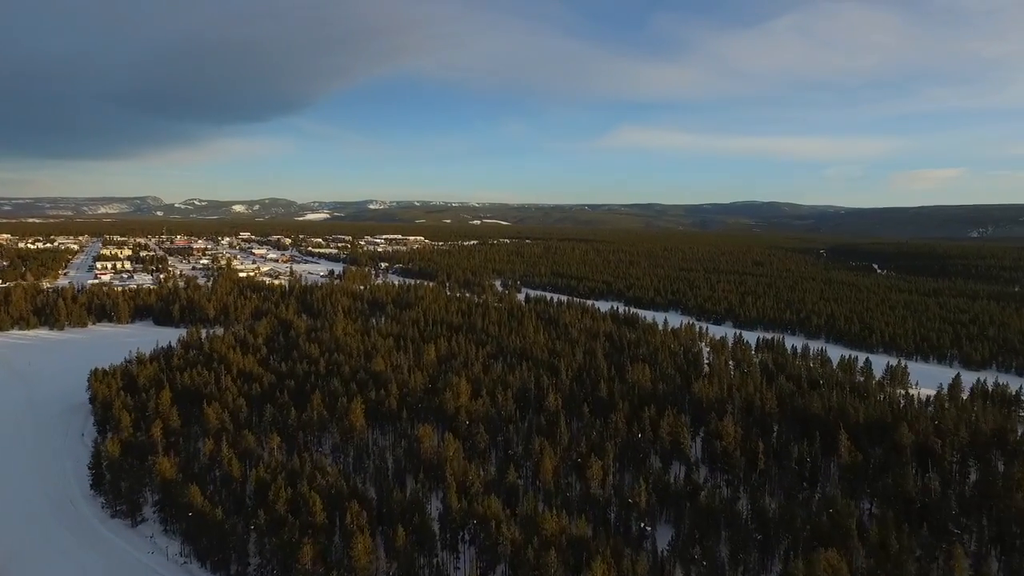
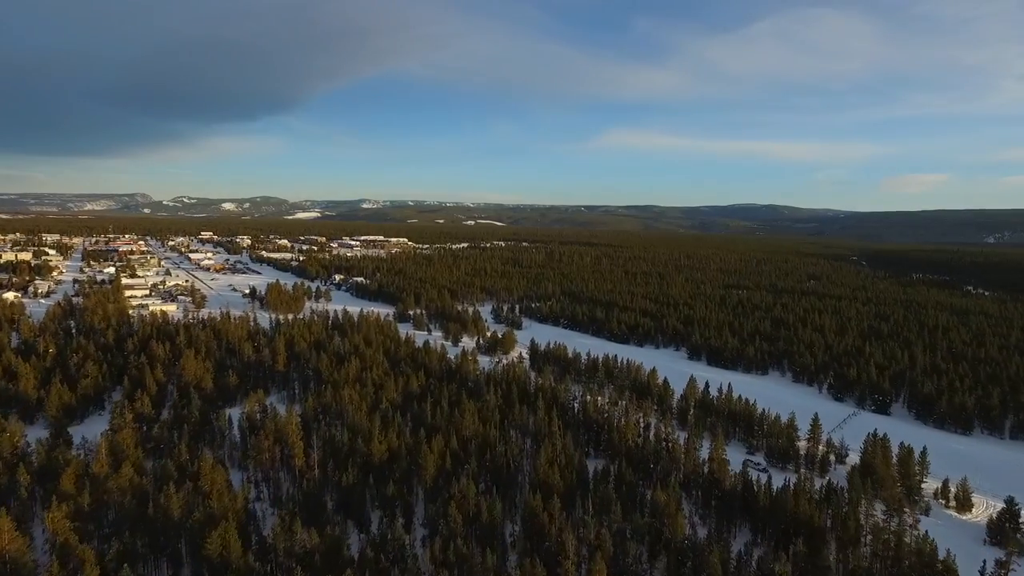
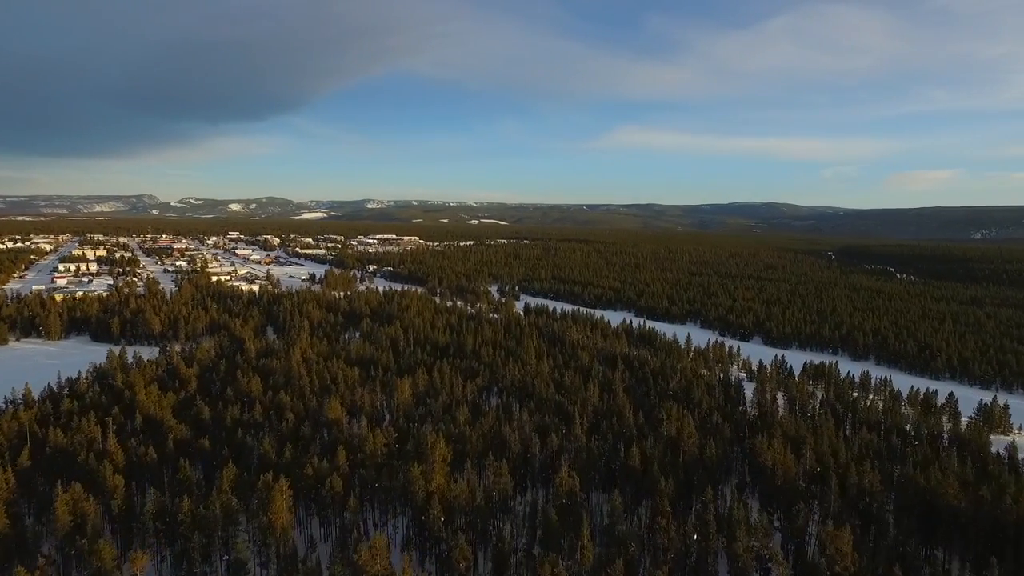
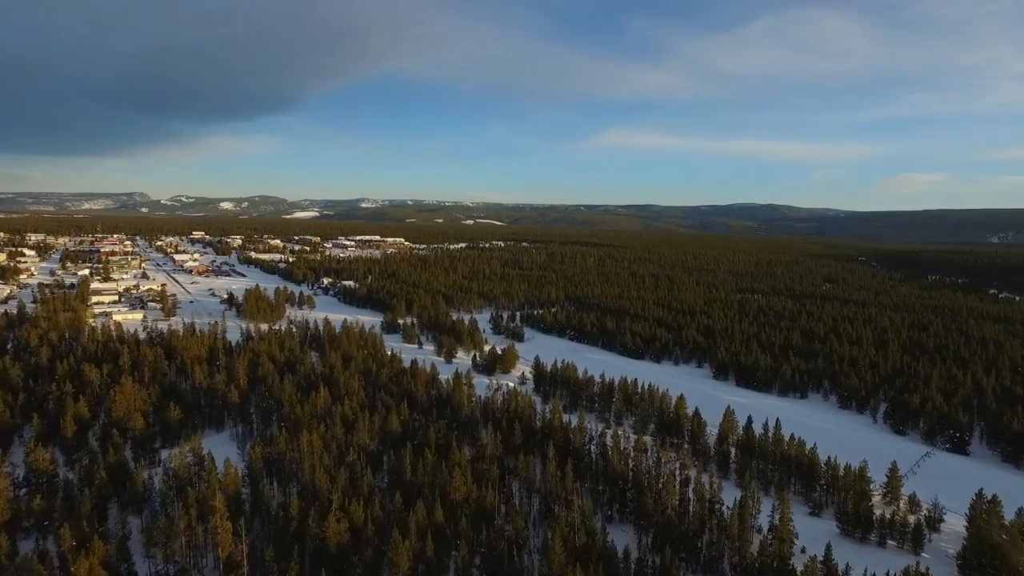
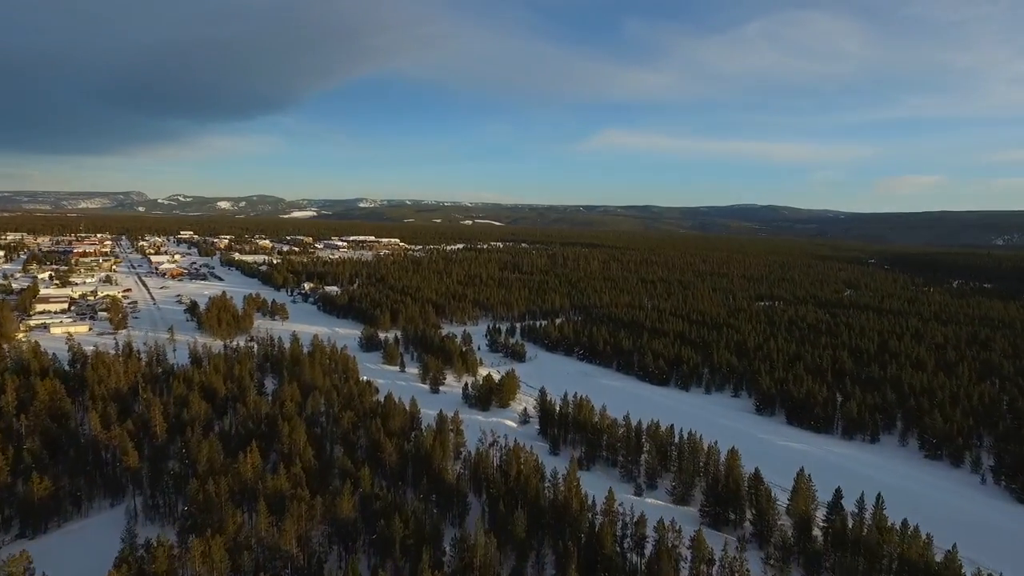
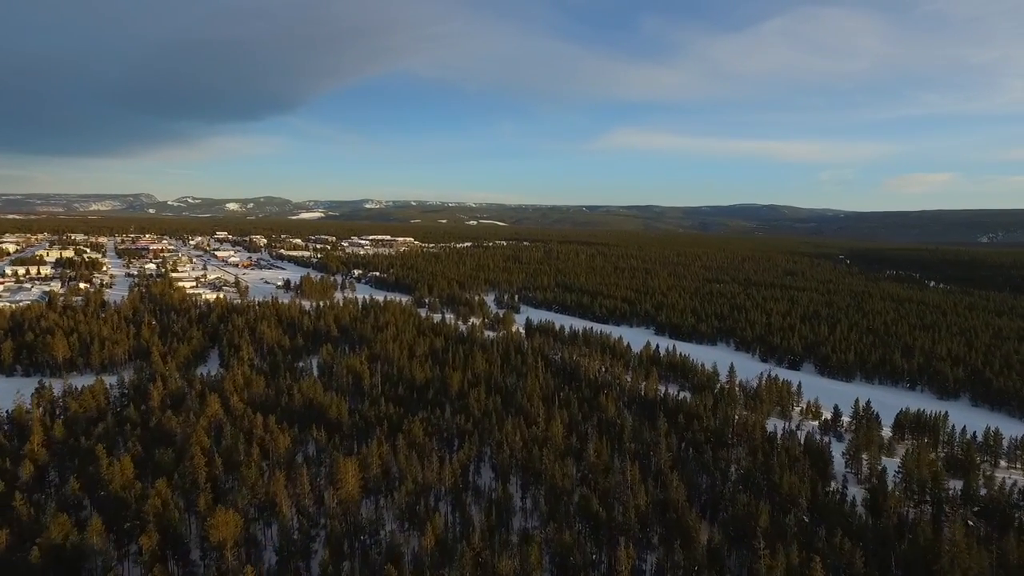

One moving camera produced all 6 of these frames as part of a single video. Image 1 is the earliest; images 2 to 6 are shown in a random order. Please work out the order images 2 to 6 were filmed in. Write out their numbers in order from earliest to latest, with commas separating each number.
3, 6, 2, 4, 5
